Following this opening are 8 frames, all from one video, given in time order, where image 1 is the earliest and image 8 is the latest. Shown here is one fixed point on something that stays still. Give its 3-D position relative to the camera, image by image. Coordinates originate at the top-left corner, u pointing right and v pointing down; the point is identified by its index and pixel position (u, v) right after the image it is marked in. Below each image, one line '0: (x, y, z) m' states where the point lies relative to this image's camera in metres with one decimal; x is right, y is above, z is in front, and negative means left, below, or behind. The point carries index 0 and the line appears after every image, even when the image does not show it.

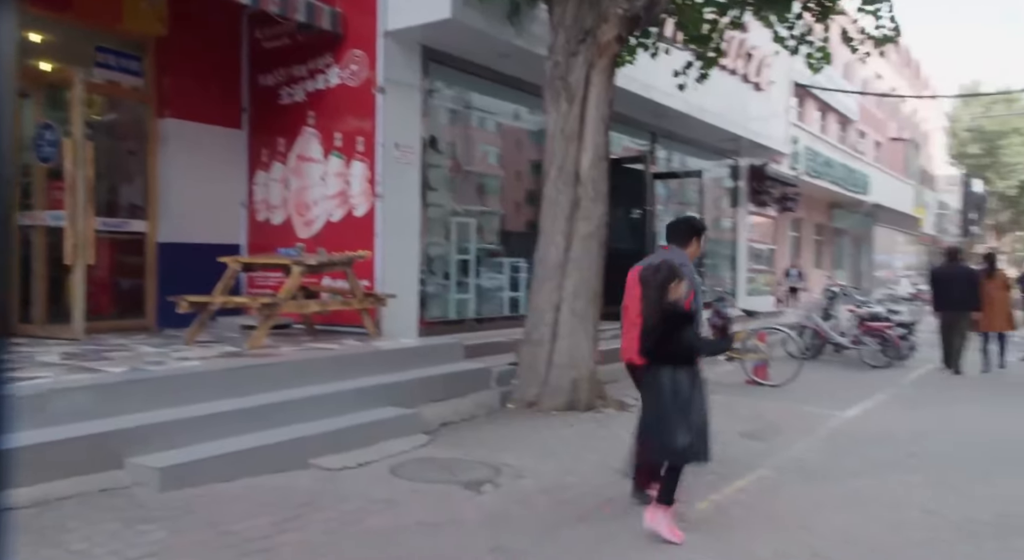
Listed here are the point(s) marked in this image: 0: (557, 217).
0: (+0.4, +0.6, +9.6) m
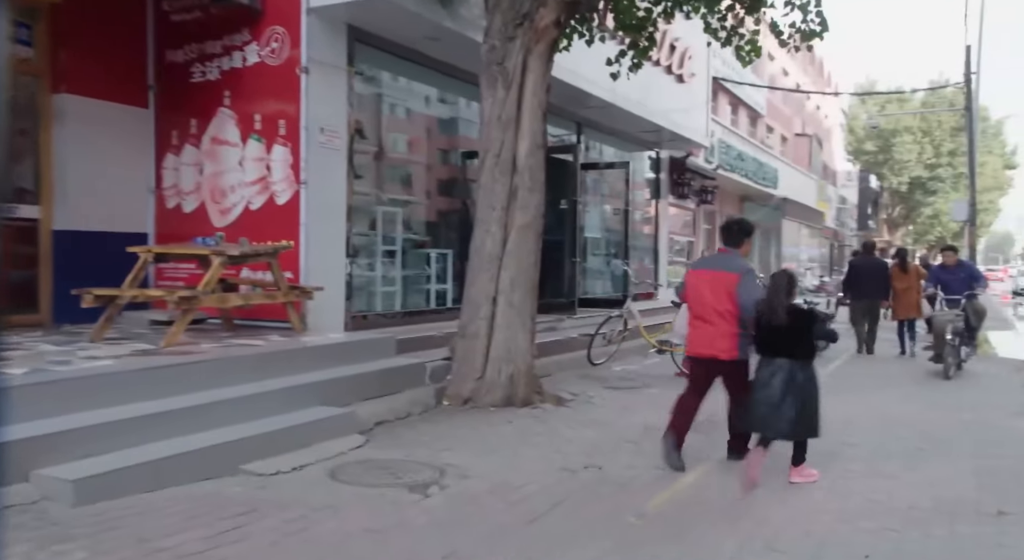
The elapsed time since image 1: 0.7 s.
0: (-0.2, +0.7, +9.3) m
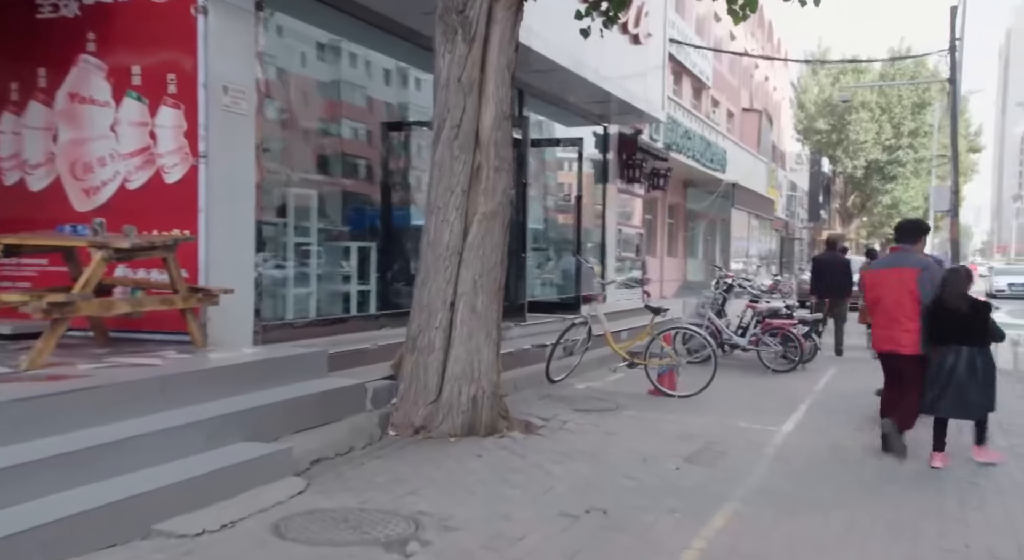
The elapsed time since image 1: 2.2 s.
0: (-0.5, +0.7, +7.5) m
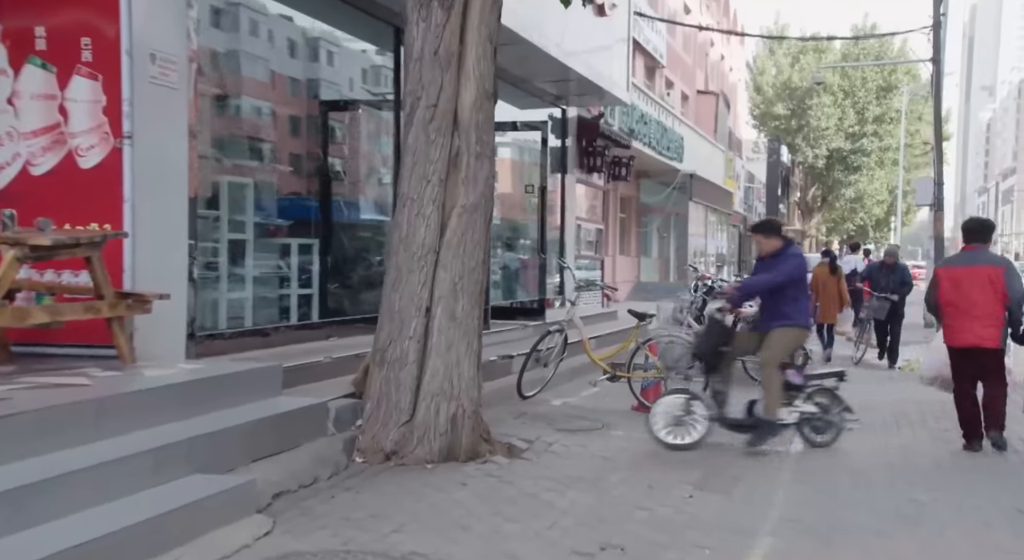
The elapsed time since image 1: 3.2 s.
0: (-0.6, +0.7, +6.5) m
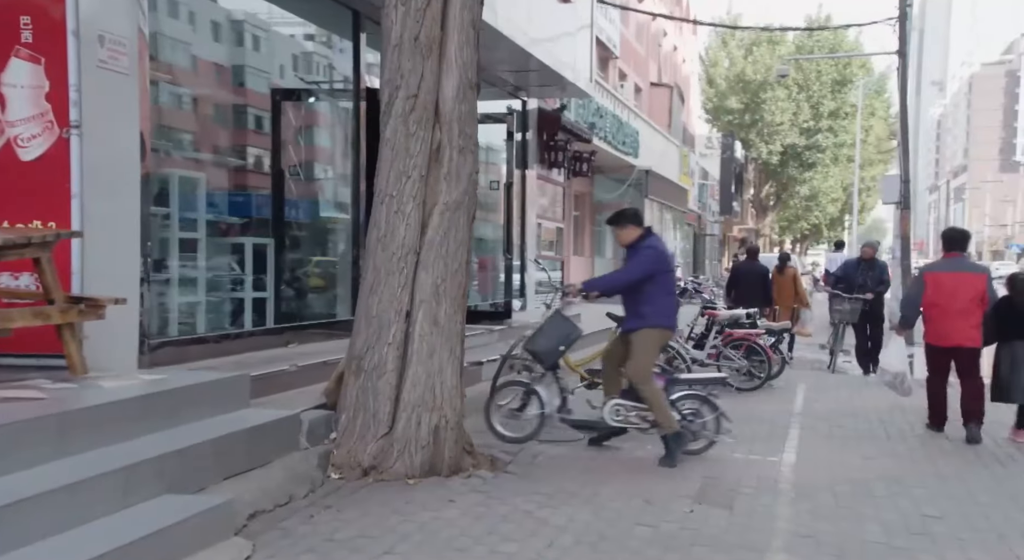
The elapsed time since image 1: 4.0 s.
0: (-0.7, +0.7, +6.1) m
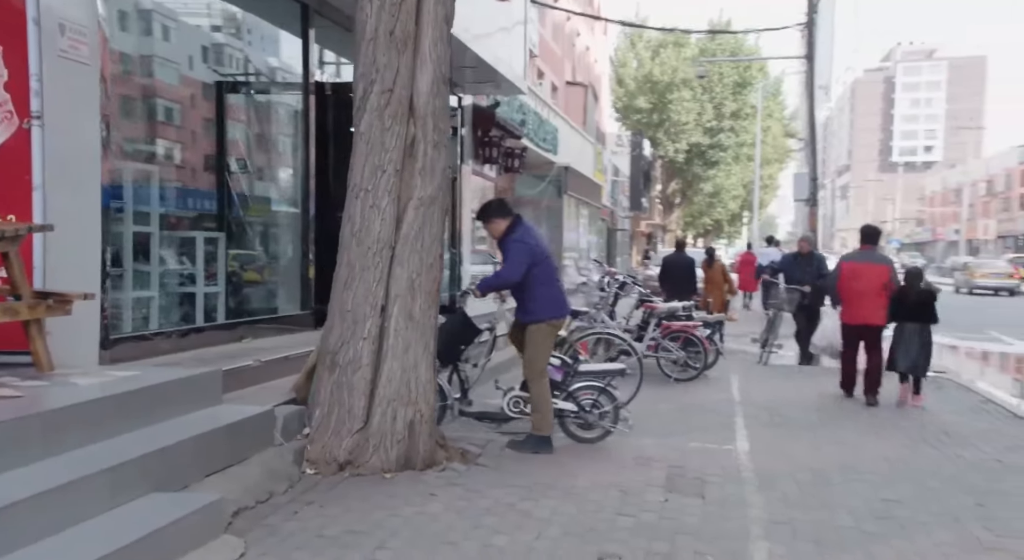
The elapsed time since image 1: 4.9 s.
0: (-0.8, +0.7, +6.1) m
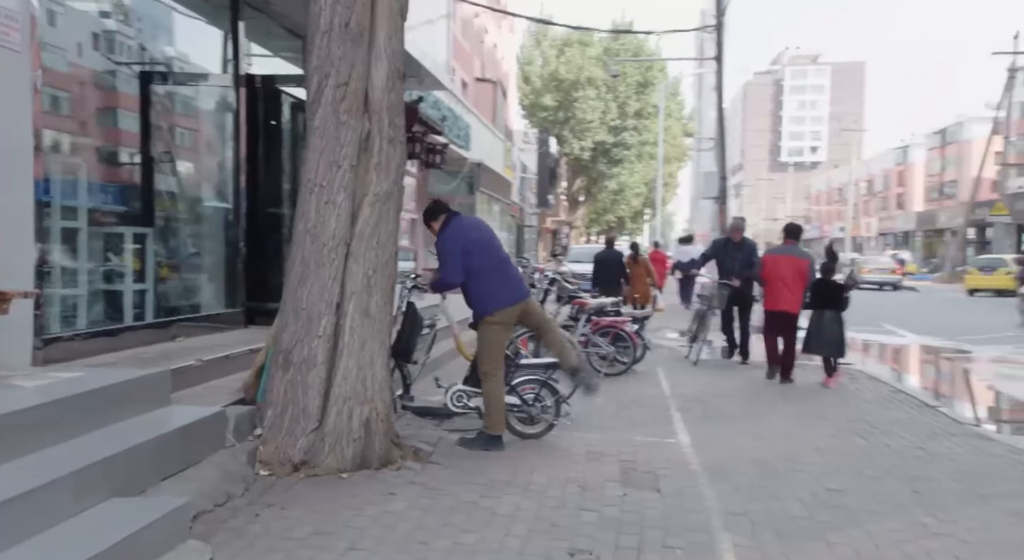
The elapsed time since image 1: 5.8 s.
0: (-1.1, +0.7, +6.0) m
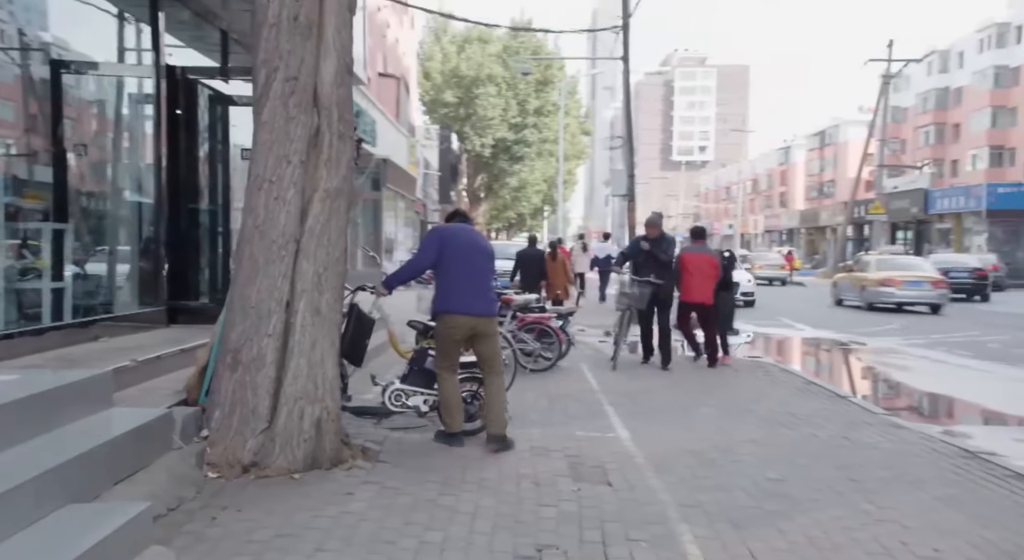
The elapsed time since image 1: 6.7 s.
0: (-1.4, +0.8, +5.9) m
